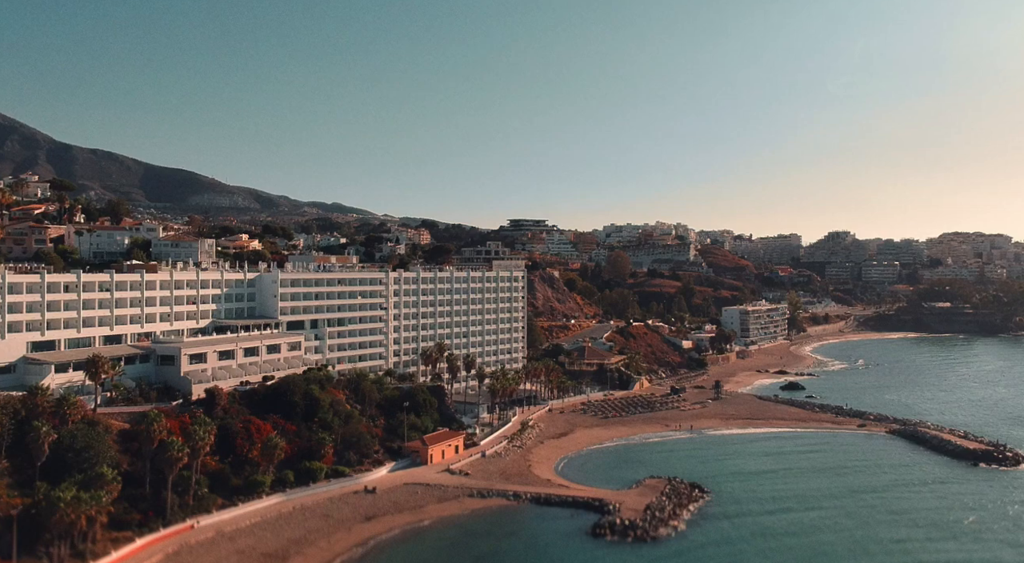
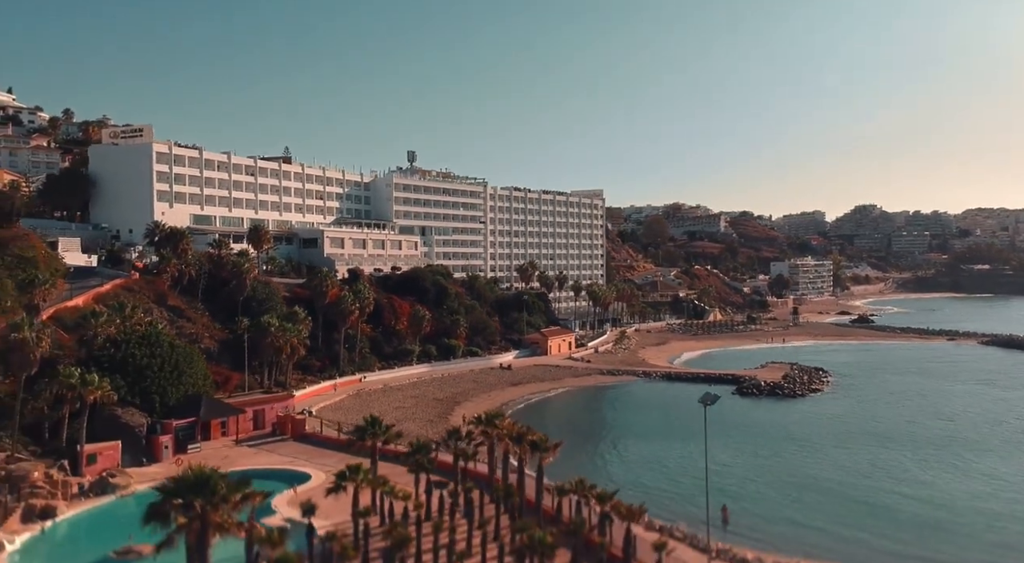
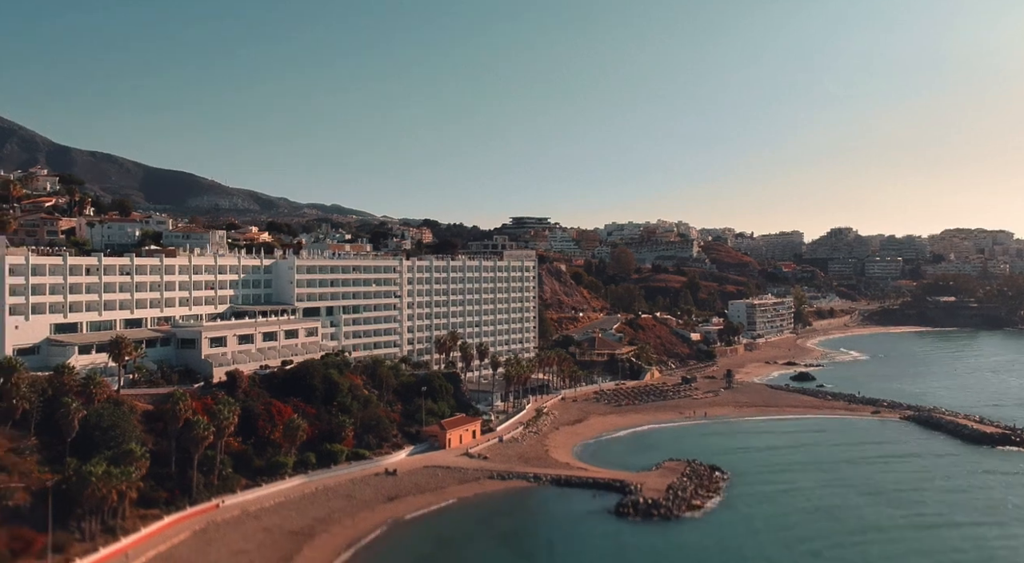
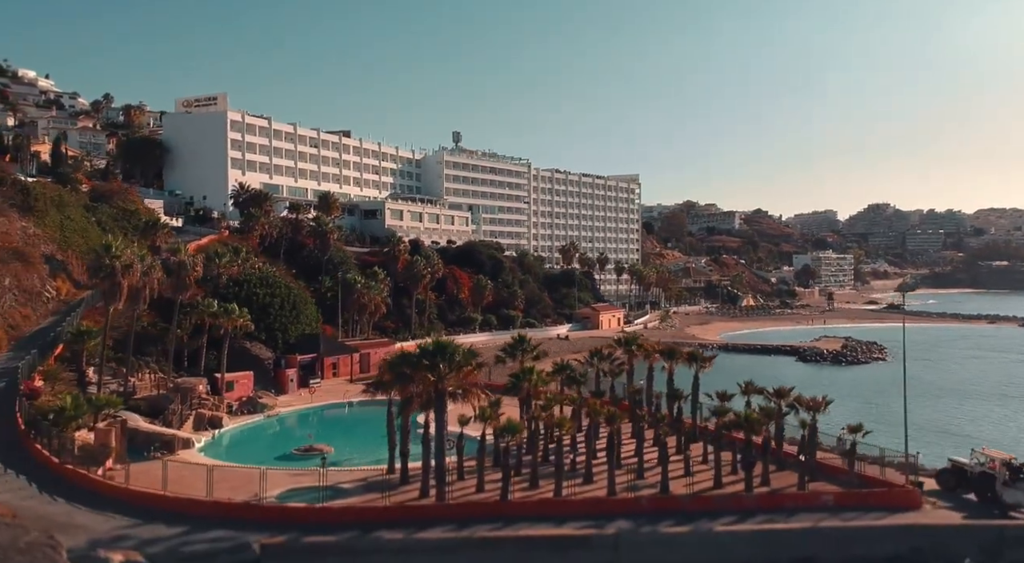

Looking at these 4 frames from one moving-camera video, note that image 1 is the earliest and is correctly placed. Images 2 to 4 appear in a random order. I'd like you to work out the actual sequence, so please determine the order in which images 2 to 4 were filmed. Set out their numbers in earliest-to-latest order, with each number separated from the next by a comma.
3, 2, 4
